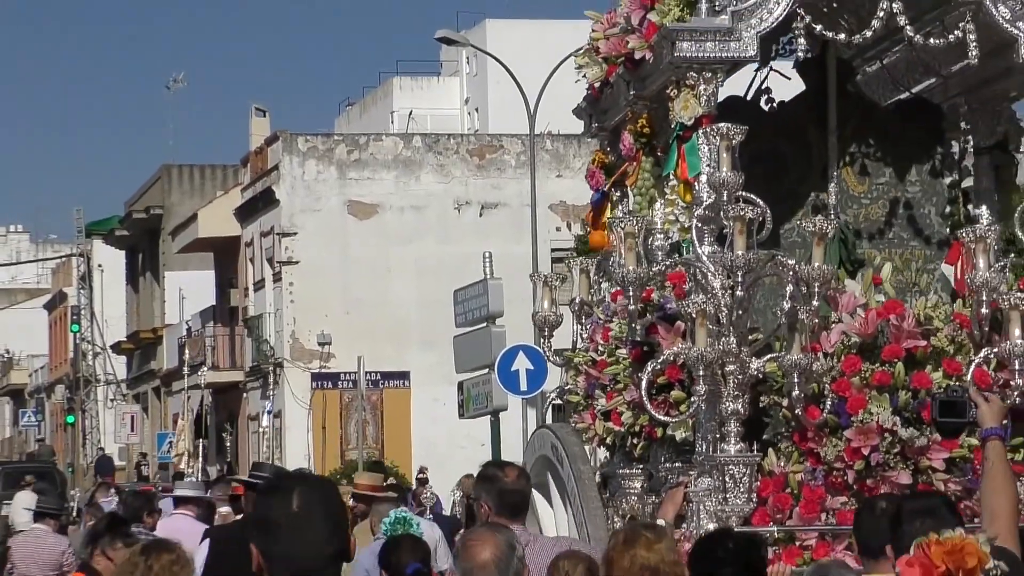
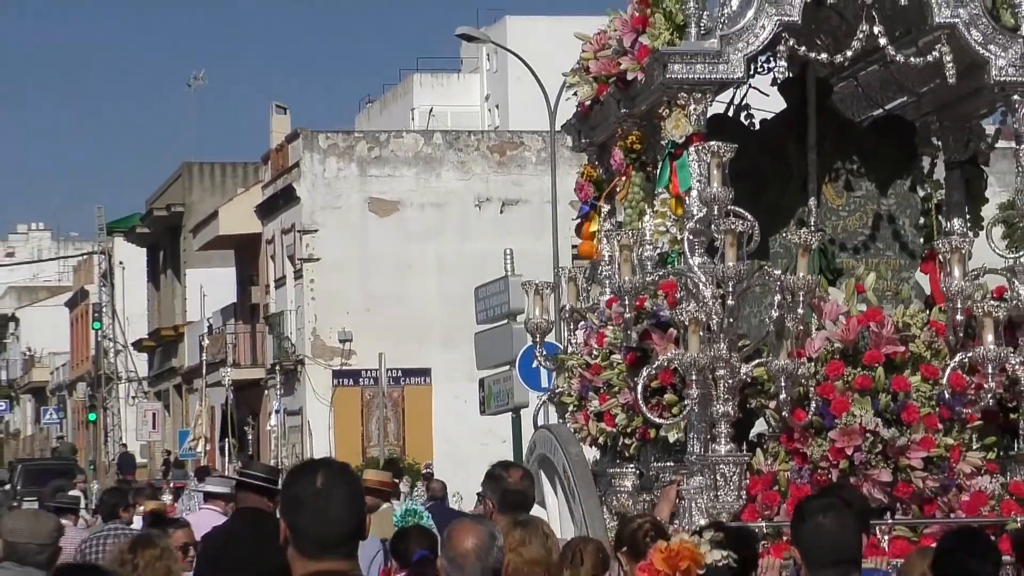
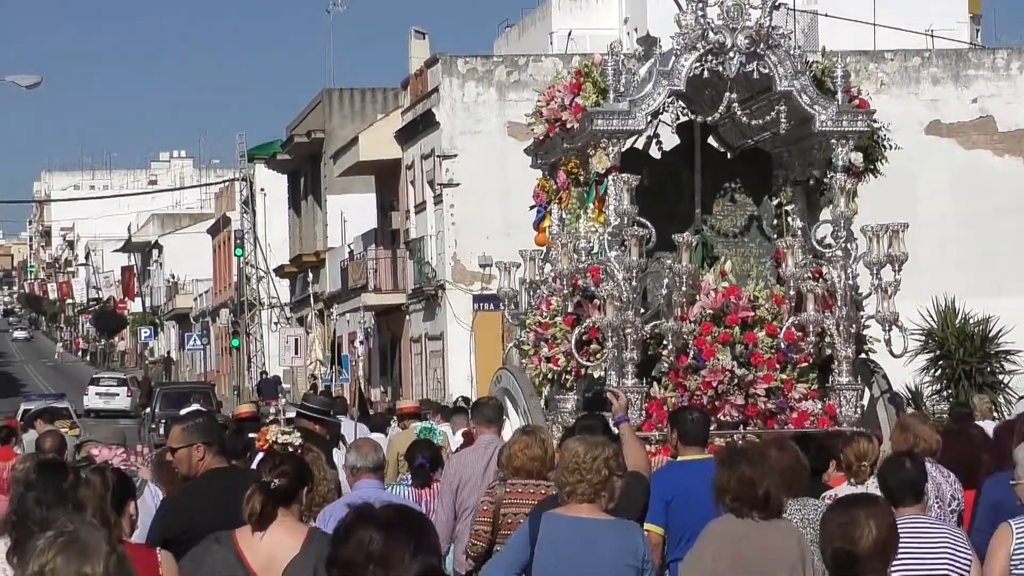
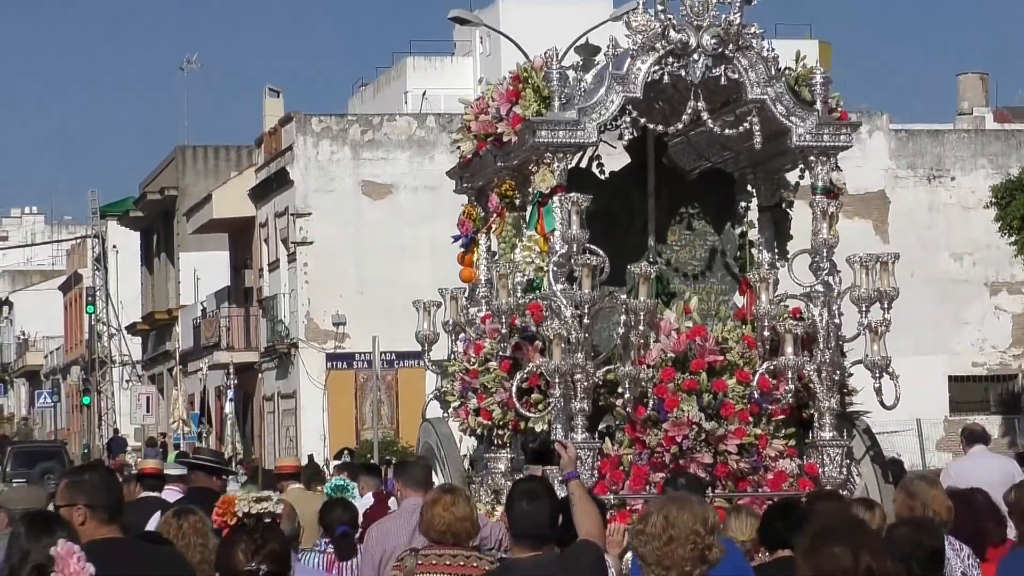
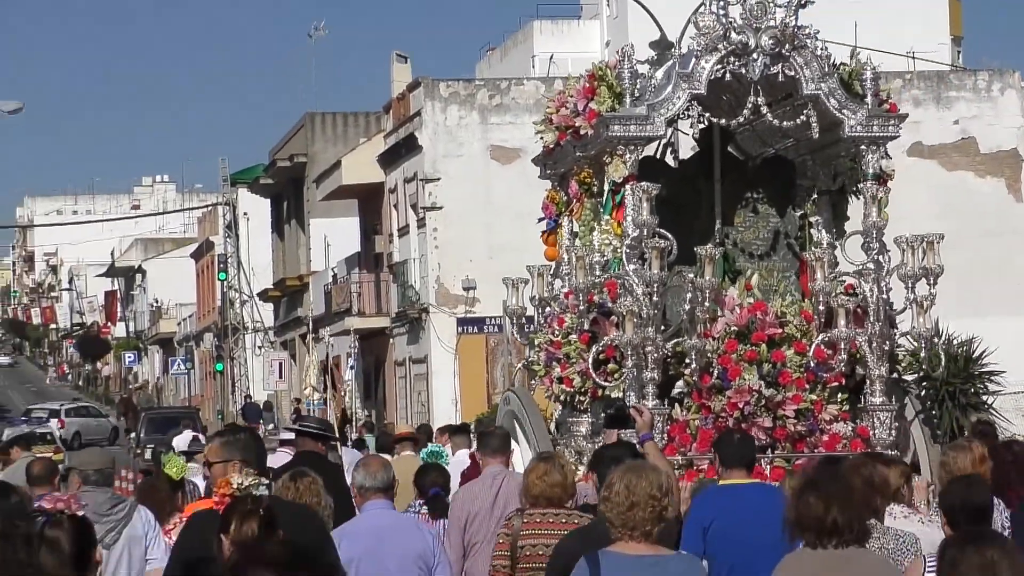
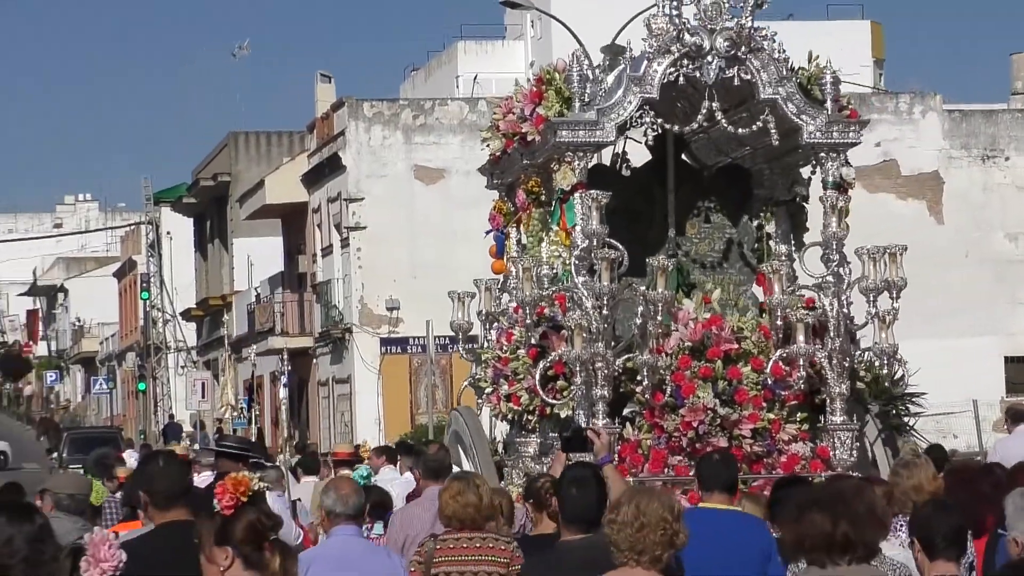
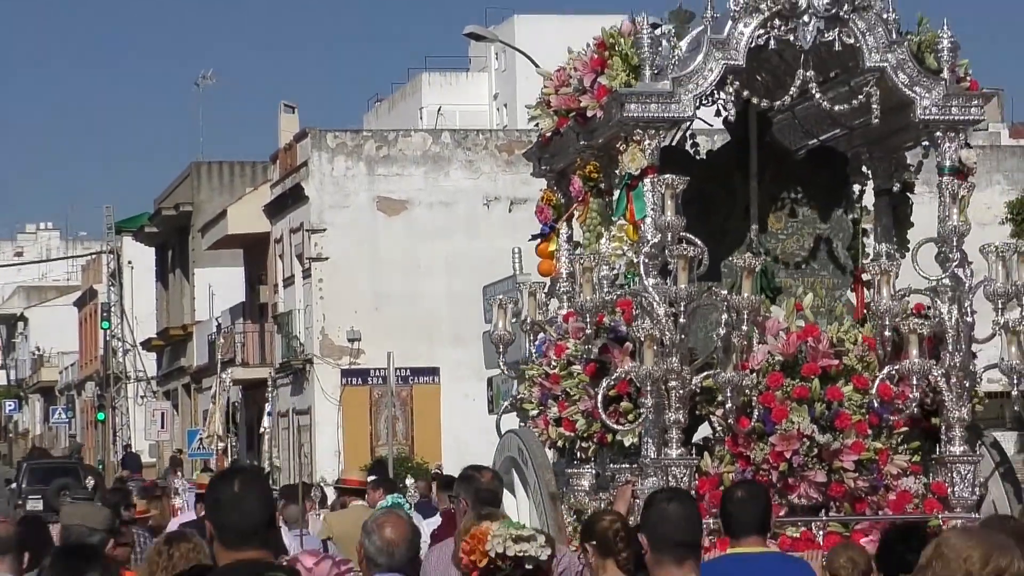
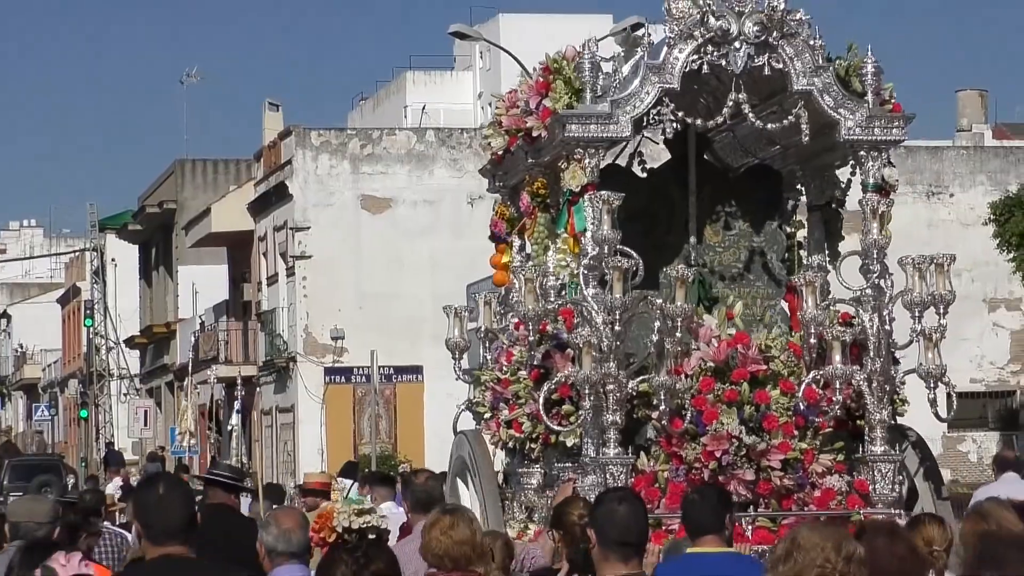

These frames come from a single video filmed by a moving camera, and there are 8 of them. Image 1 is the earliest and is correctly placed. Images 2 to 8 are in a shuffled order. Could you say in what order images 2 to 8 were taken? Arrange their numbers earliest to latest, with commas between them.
2, 7, 8, 4, 6, 5, 3
